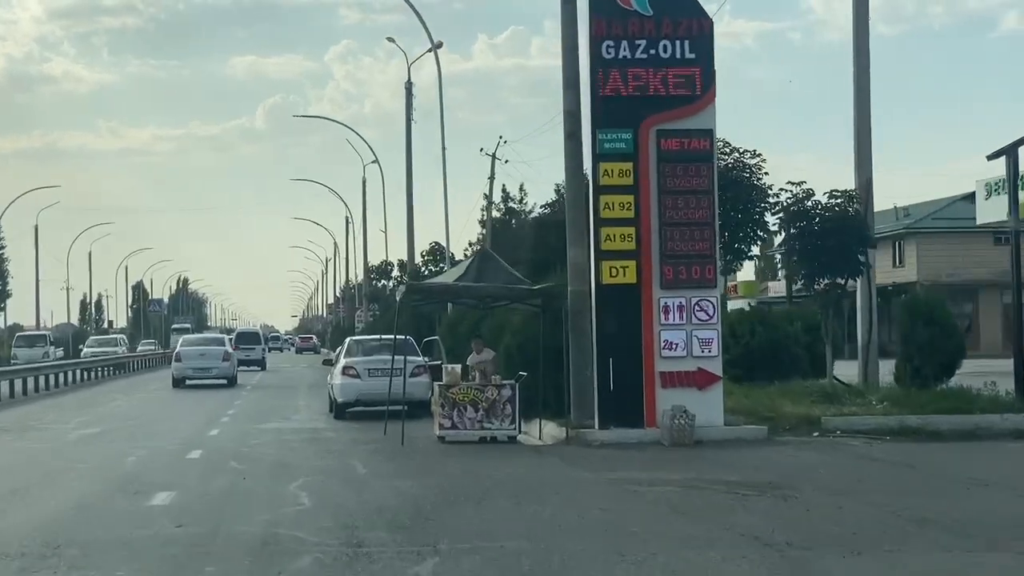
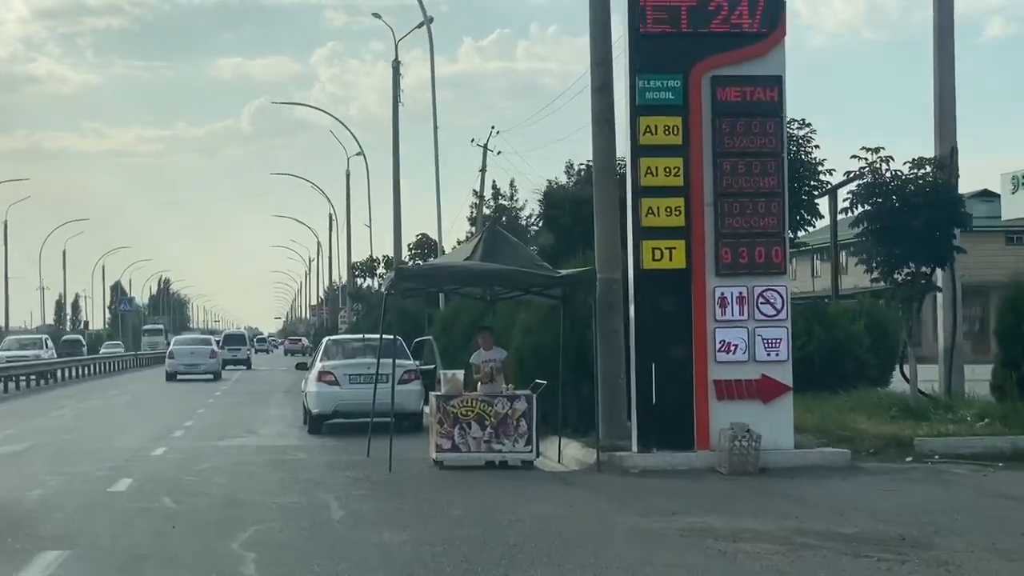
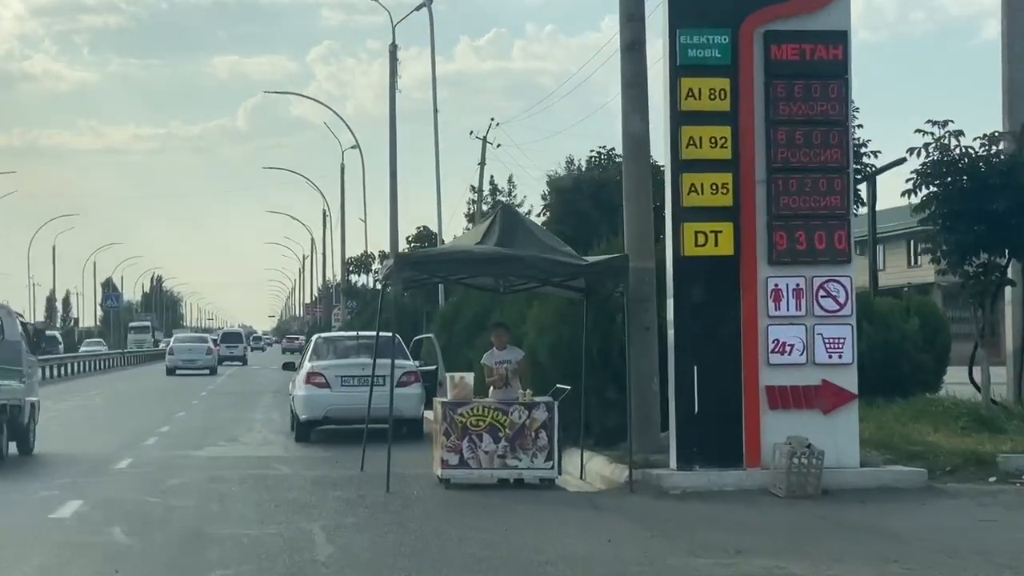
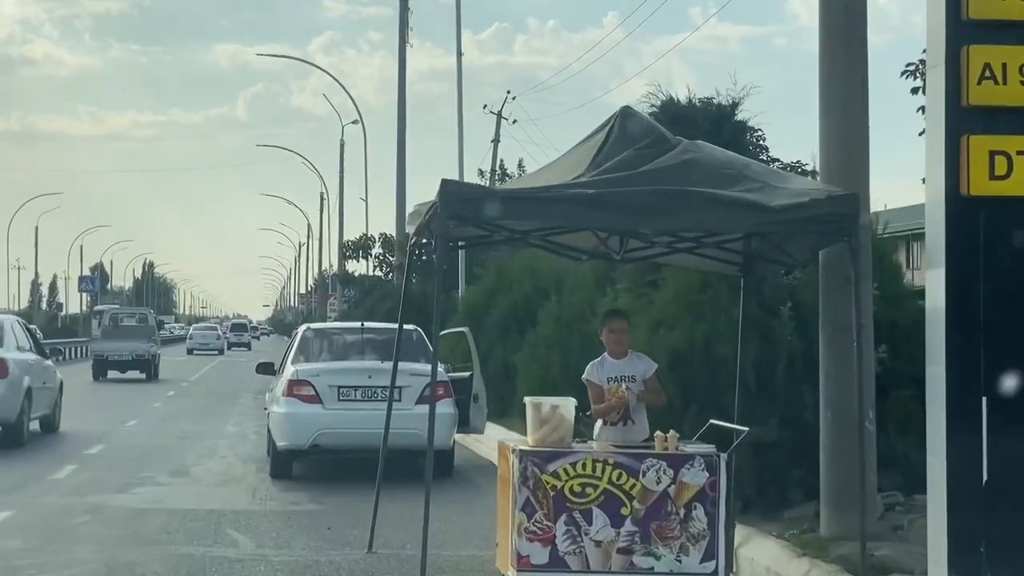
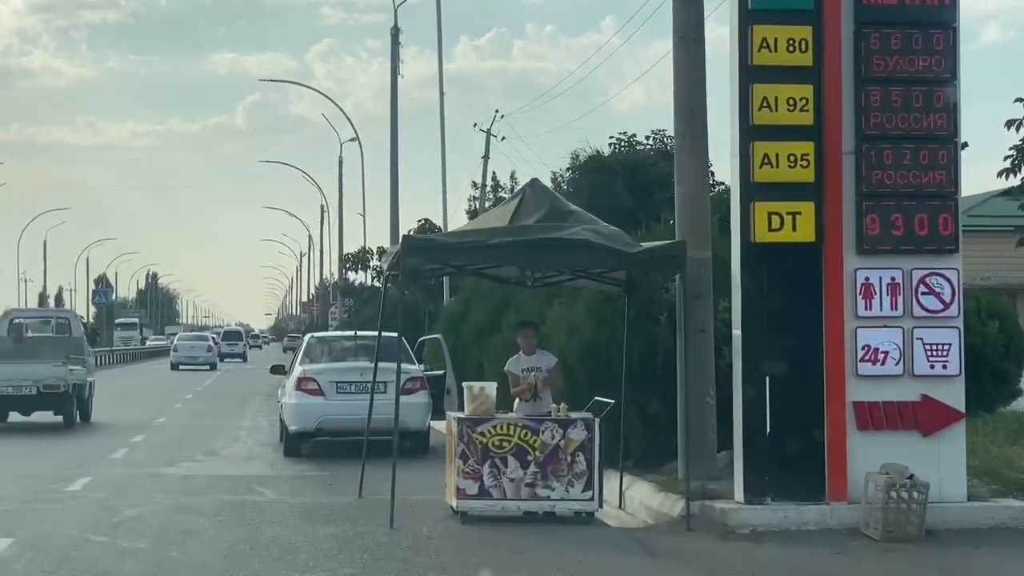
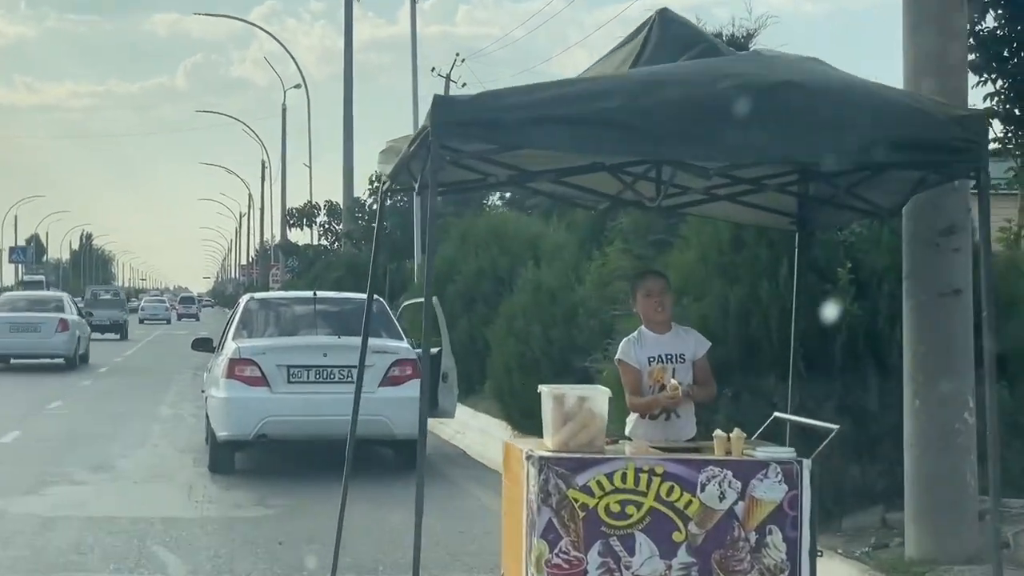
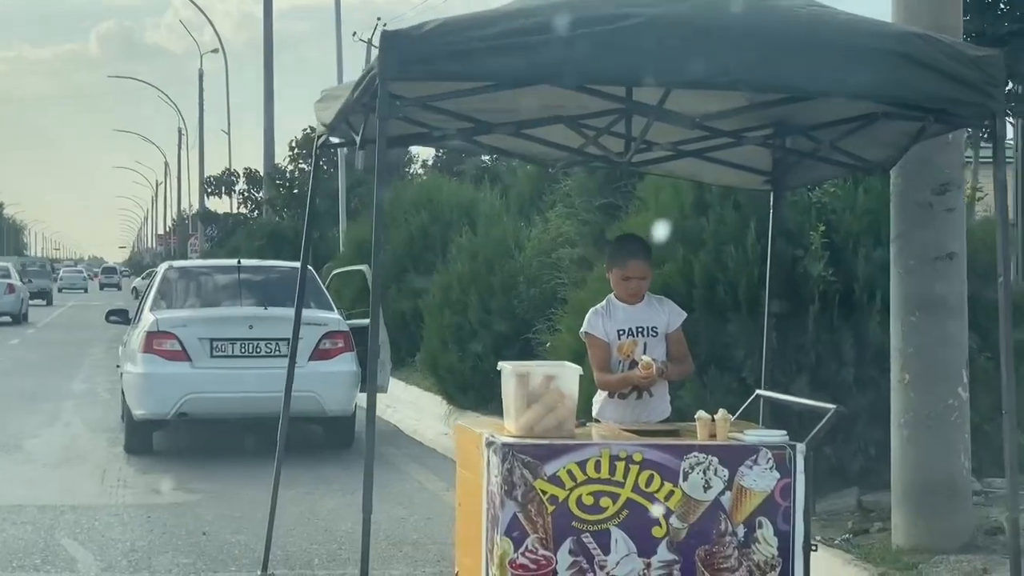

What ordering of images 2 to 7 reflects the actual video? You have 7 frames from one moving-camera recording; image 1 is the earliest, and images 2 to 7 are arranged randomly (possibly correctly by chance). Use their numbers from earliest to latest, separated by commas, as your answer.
2, 3, 5, 4, 6, 7
